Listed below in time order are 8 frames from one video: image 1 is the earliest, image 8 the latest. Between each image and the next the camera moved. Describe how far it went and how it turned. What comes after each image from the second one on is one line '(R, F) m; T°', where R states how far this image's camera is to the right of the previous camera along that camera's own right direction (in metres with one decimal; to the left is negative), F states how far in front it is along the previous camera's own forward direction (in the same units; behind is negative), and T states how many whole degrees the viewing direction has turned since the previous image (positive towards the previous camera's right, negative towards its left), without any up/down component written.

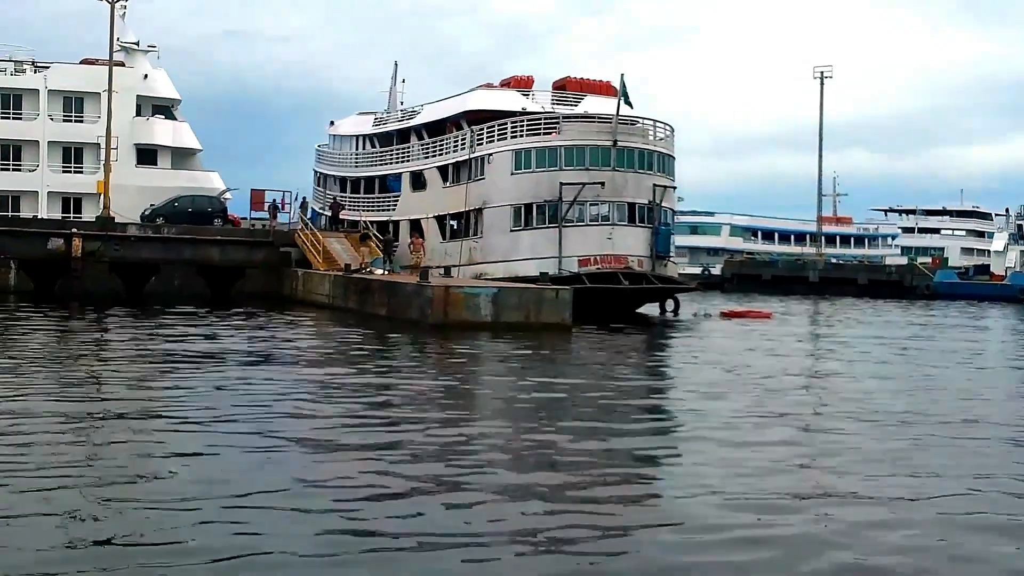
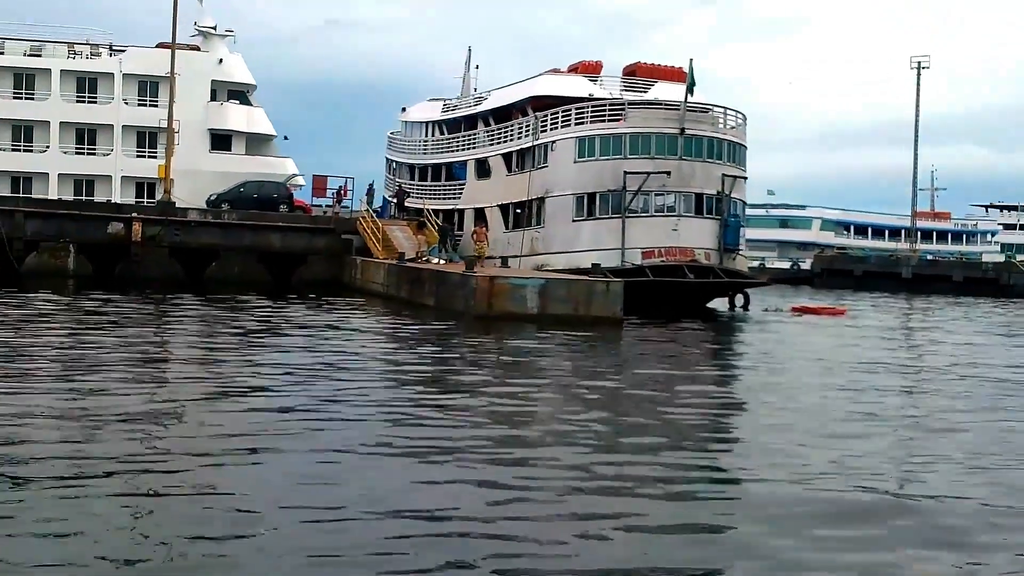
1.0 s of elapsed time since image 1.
(+0.7, +1.0) m; -4°
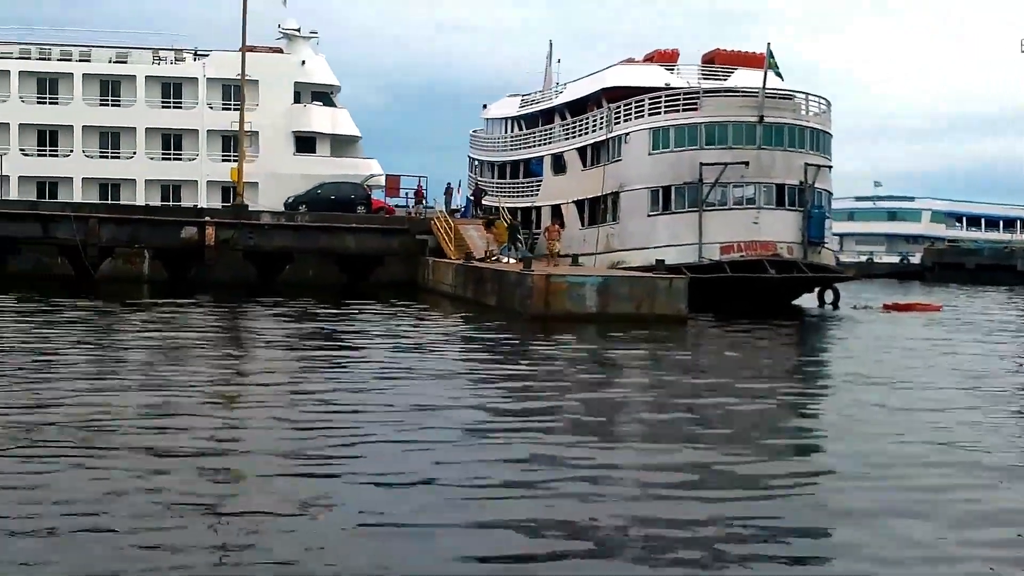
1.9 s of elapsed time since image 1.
(+0.7, +0.9) m; -5°
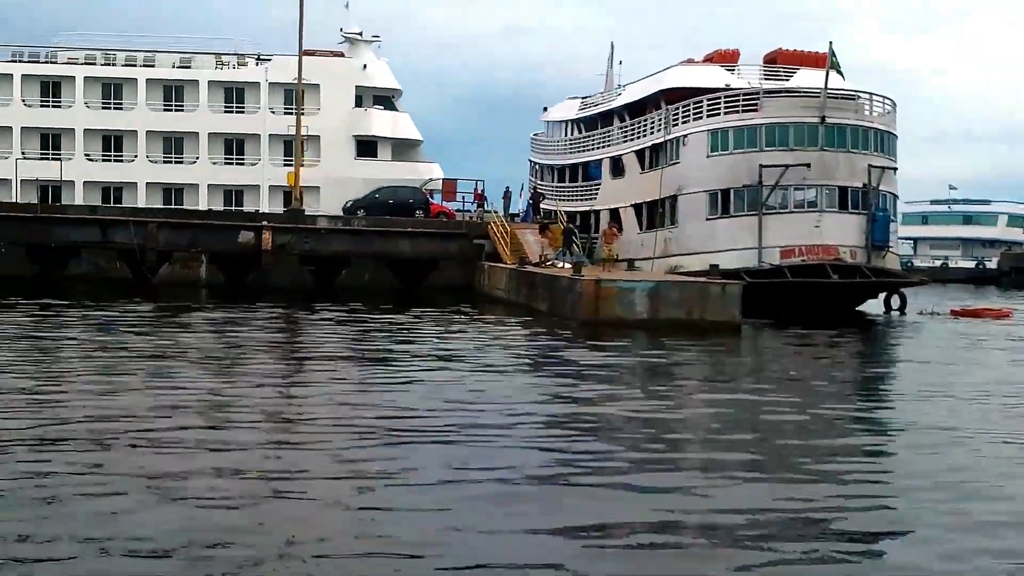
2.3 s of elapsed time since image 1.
(+0.3, +0.4) m; -3°
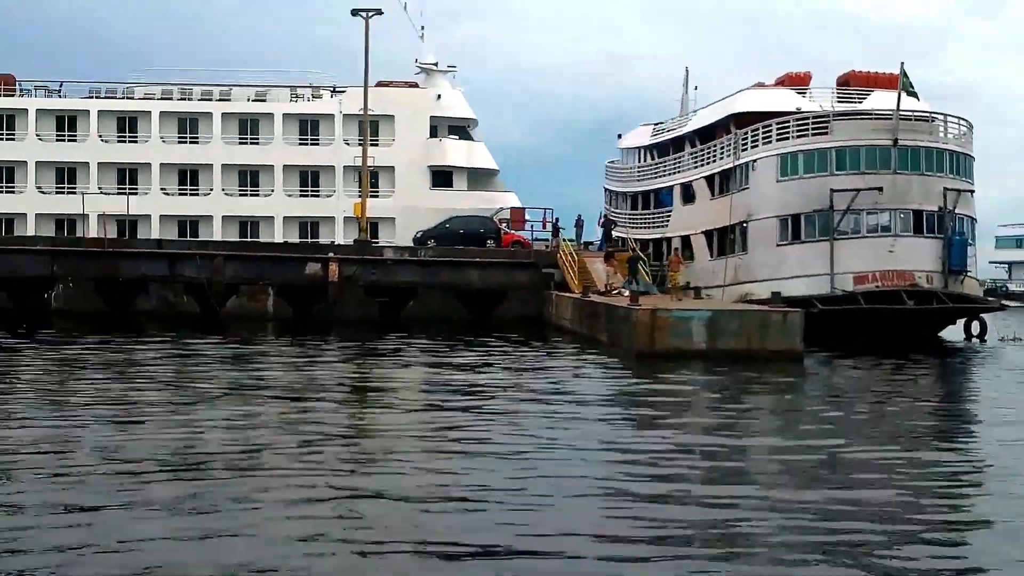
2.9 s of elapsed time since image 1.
(+0.5, +0.3) m; -4°
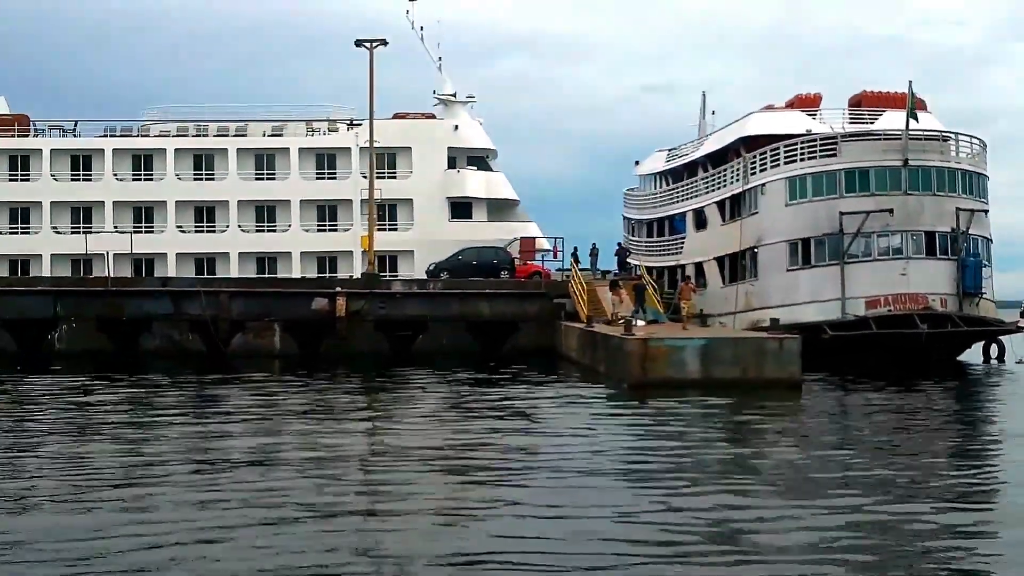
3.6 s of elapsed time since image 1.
(+0.8, +0.4) m; -2°
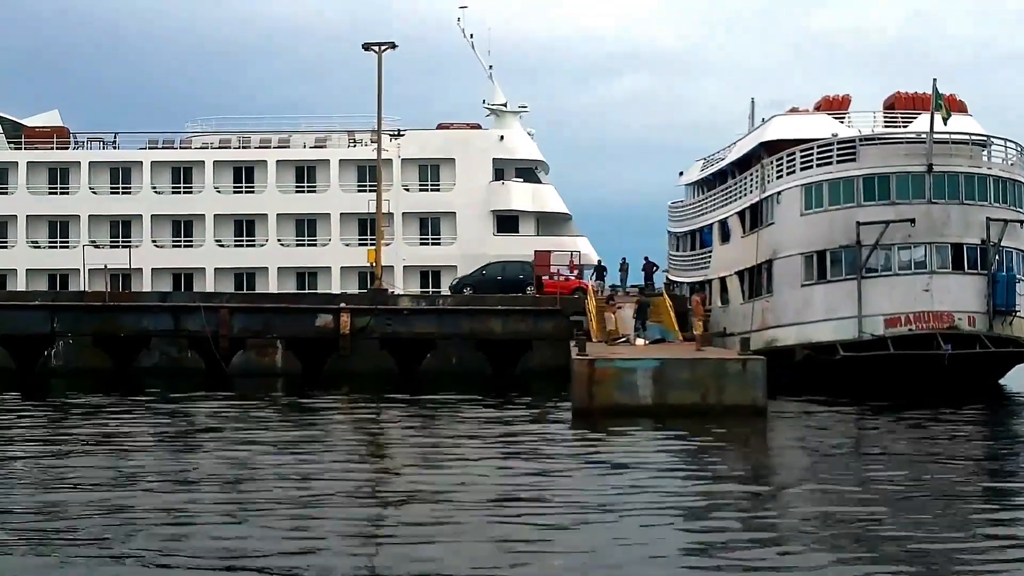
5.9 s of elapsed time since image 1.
(+2.3, +1.6) m; -5°
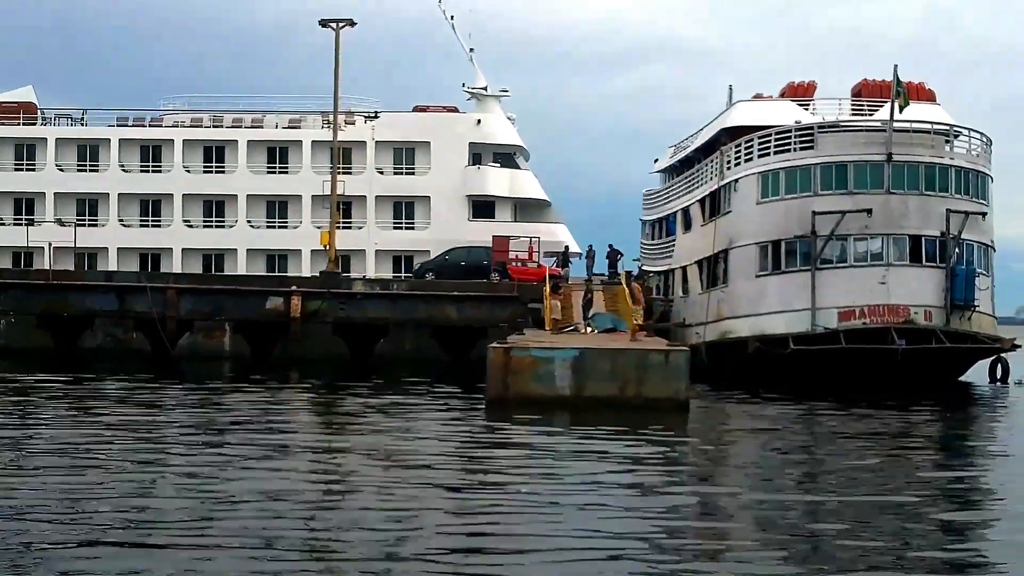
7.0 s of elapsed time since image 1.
(+1.2, +0.8) m; 0°
